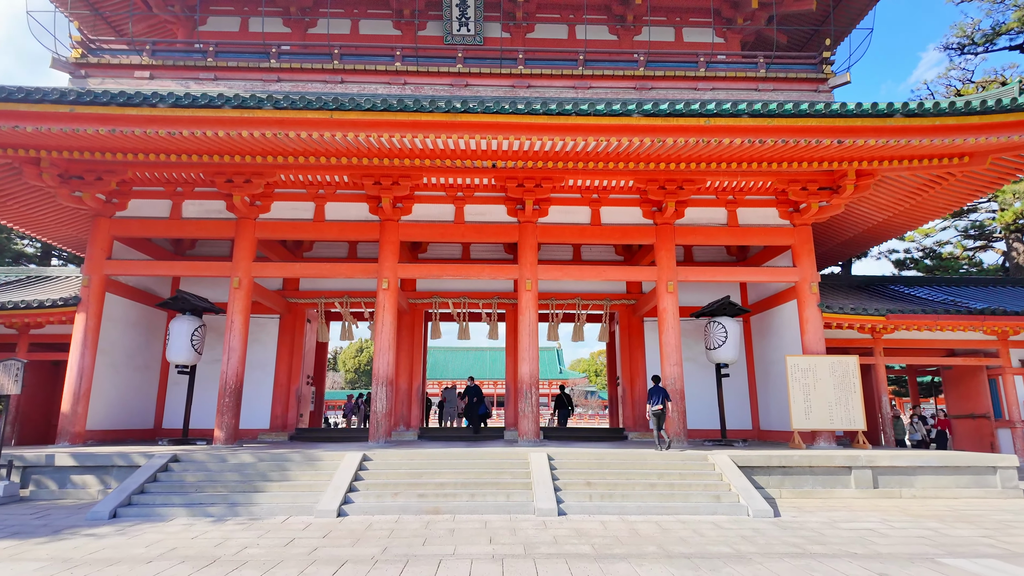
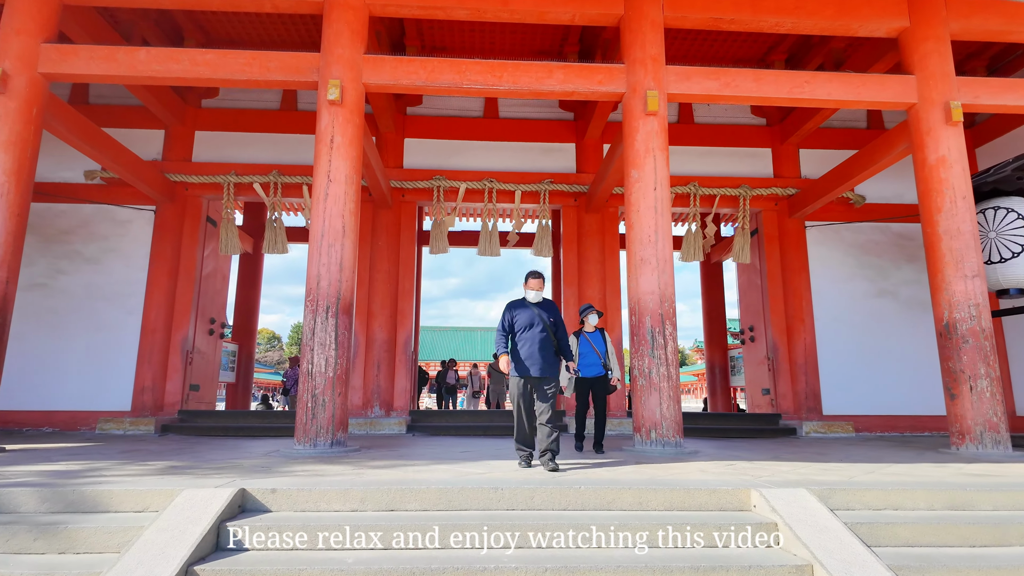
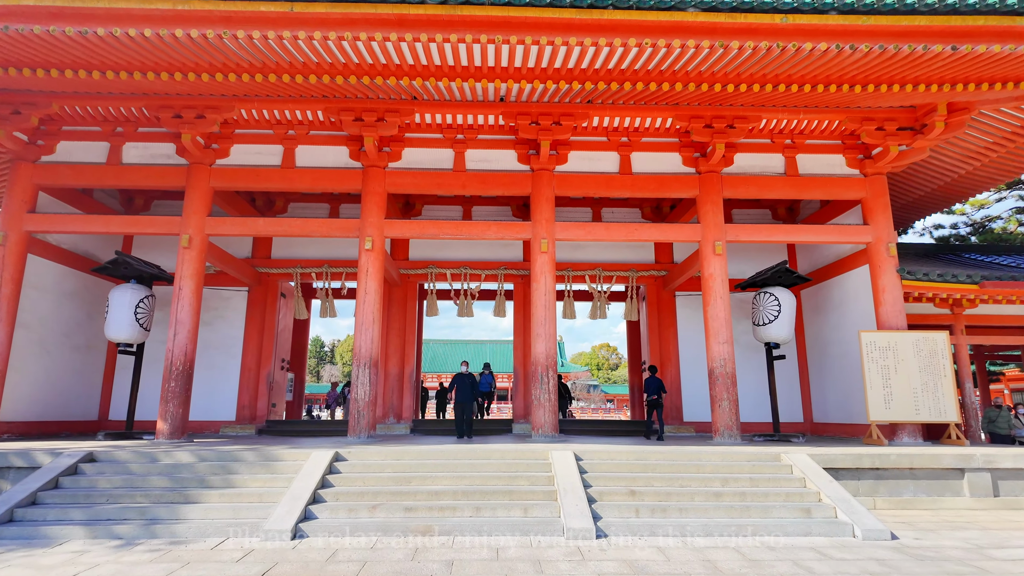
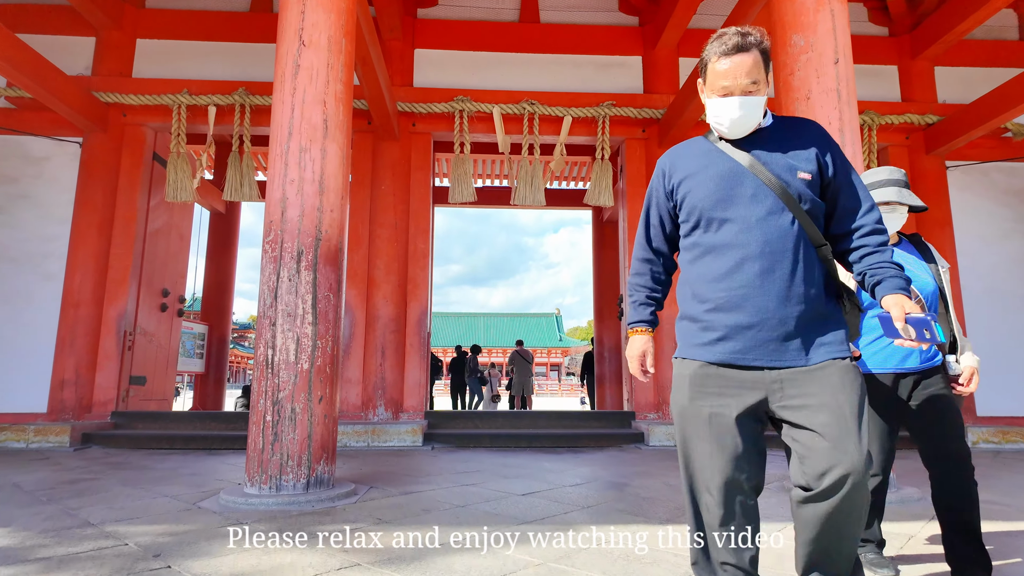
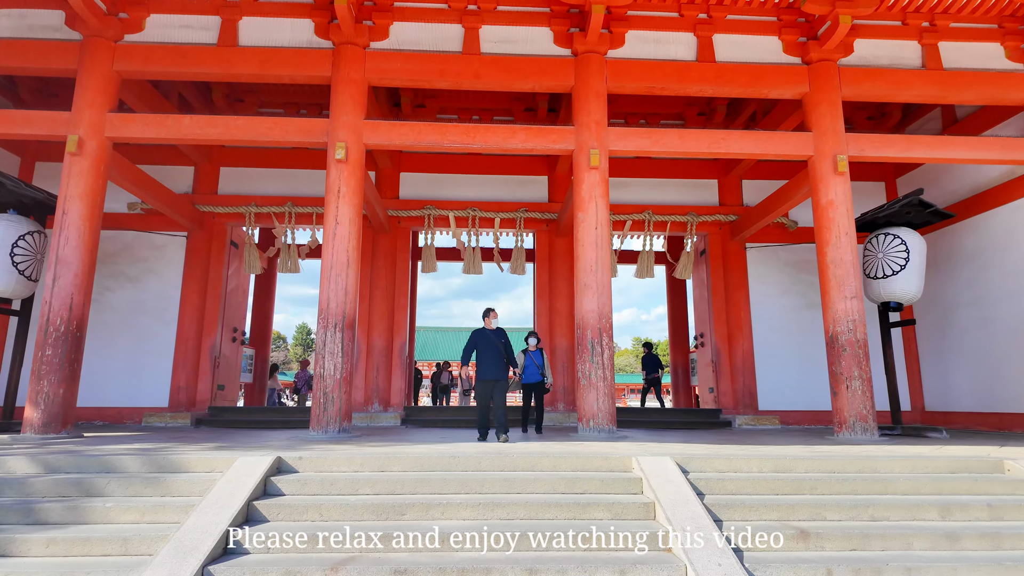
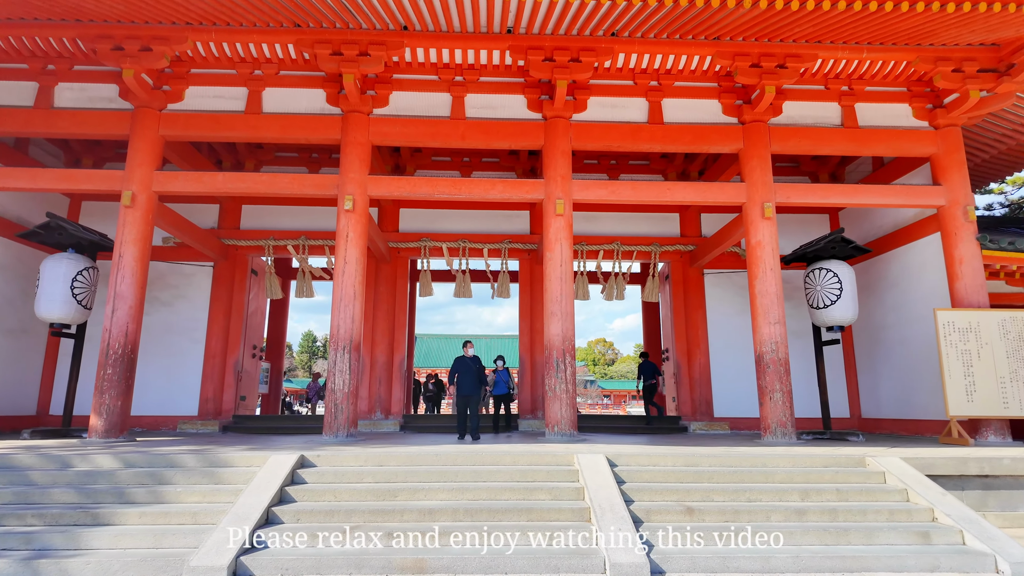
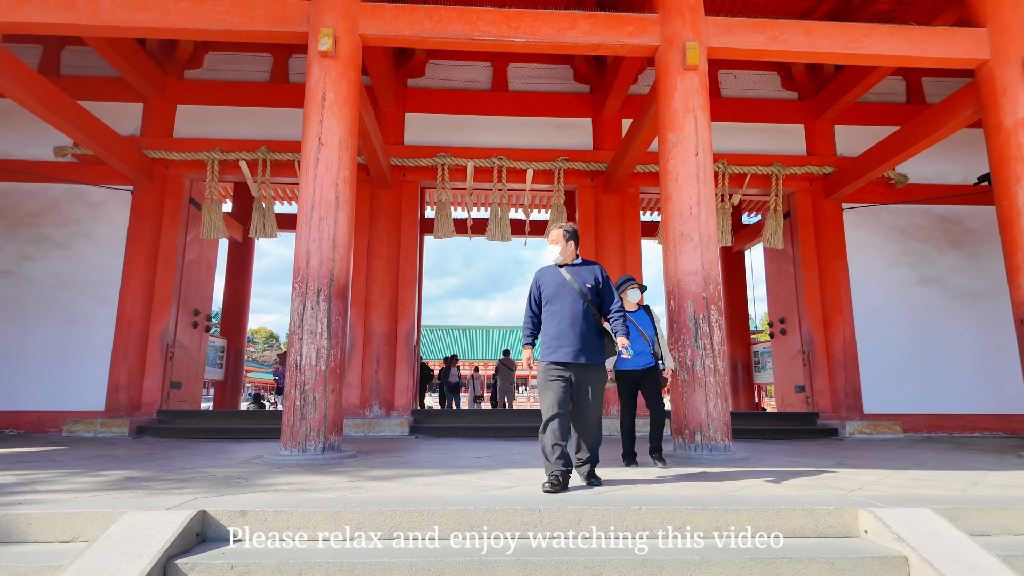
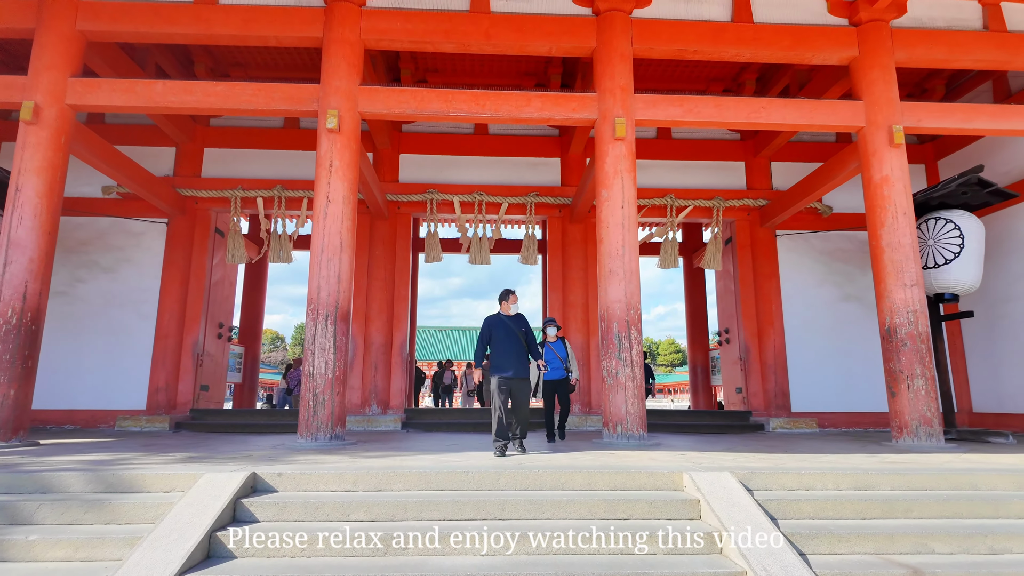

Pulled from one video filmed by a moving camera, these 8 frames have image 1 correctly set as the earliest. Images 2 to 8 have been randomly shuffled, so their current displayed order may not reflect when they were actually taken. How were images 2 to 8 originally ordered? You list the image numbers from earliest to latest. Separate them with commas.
3, 6, 5, 8, 2, 7, 4
